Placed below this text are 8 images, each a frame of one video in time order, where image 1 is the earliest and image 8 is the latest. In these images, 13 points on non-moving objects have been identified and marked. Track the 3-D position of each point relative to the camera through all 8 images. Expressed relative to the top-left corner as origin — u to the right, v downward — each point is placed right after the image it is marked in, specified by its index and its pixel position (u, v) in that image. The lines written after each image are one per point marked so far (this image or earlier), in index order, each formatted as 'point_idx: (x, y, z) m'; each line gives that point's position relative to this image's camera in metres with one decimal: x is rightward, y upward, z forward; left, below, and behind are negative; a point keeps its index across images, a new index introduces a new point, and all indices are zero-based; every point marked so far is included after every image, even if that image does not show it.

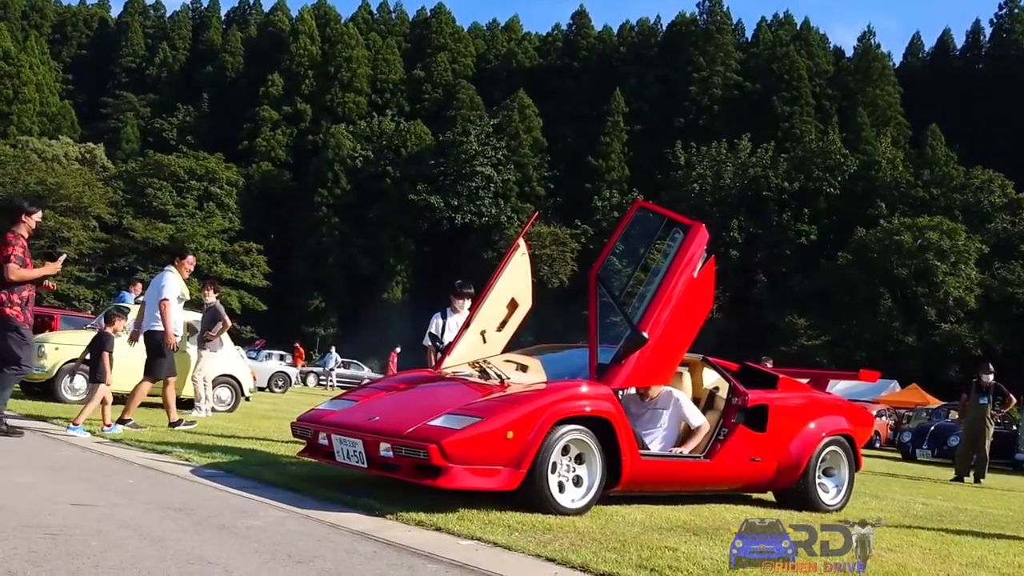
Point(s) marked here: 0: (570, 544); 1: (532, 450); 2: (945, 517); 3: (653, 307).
0: (+0.3, -1.4, +5.3) m
1: (+0.1, -1.0, +6.0) m
2: (+4.1, -2.1, +9.0) m
3: (+1.0, -0.1, +6.7) m
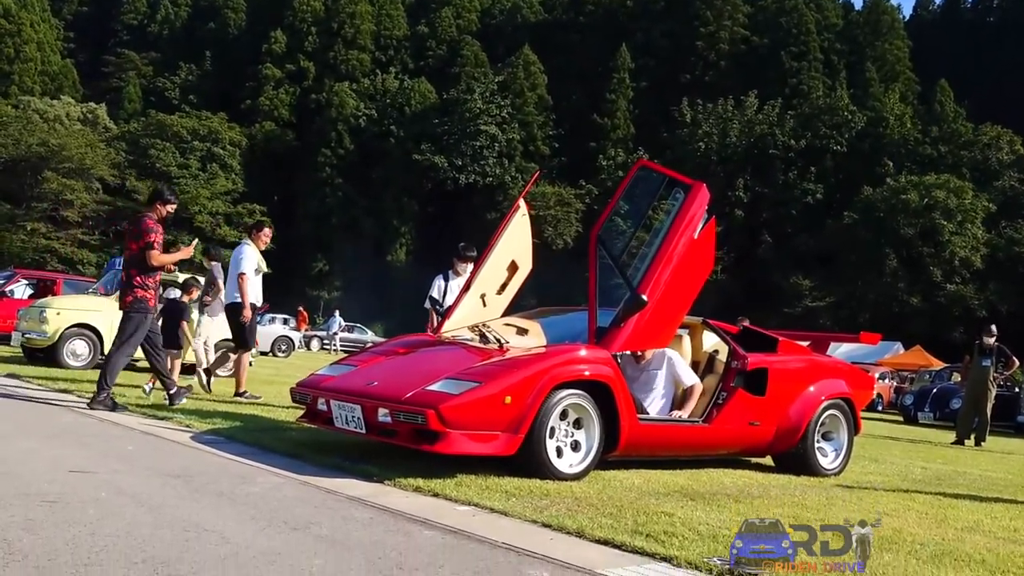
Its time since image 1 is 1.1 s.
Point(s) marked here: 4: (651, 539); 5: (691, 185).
0: (+0.3, -1.2, +5.3) m
1: (+0.1, -0.8, +6.0) m
2: (+4.1, -1.8, +9.0) m
3: (+1.0, +0.1, +6.7) m
4: (+0.7, -1.2, +4.7) m
5: (+1.3, +0.7, +6.9) m
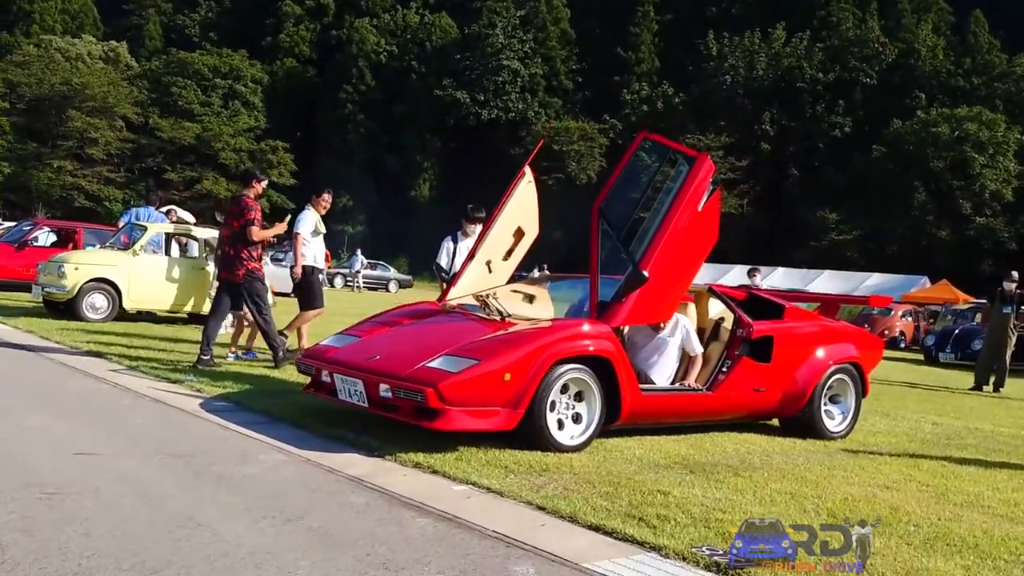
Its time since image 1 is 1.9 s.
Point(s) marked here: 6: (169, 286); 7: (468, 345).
0: (+0.3, -1.1, +5.4) m
1: (+0.1, -0.6, +6.1) m
2: (+4.1, -1.4, +9.0) m
3: (+1.0, +0.3, +6.7) m
4: (+0.7, -1.2, +4.7) m
5: (+1.3, +1.0, +6.8) m
6: (-4.9, 0.0, +13.7) m
7: (-0.3, -0.4, +6.2) m
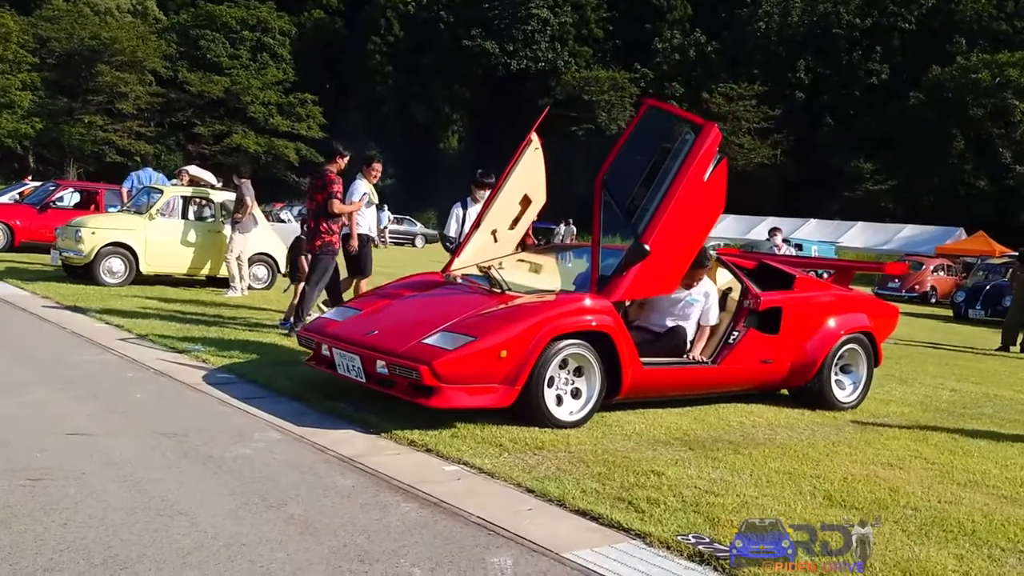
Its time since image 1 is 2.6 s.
0: (+0.2, -1.0, +5.3) m
1: (+0.1, -0.5, +6.0) m
2: (+4.2, -1.1, +8.9) m
3: (+1.0, +0.5, +6.5) m
4: (+0.6, -1.1, +4.7) m
5: (+1.3, +1.1, +6.7) m
6: (-4.7, +0.5, +13.8) m
7: (-0.3, -0.2, +6.2) m
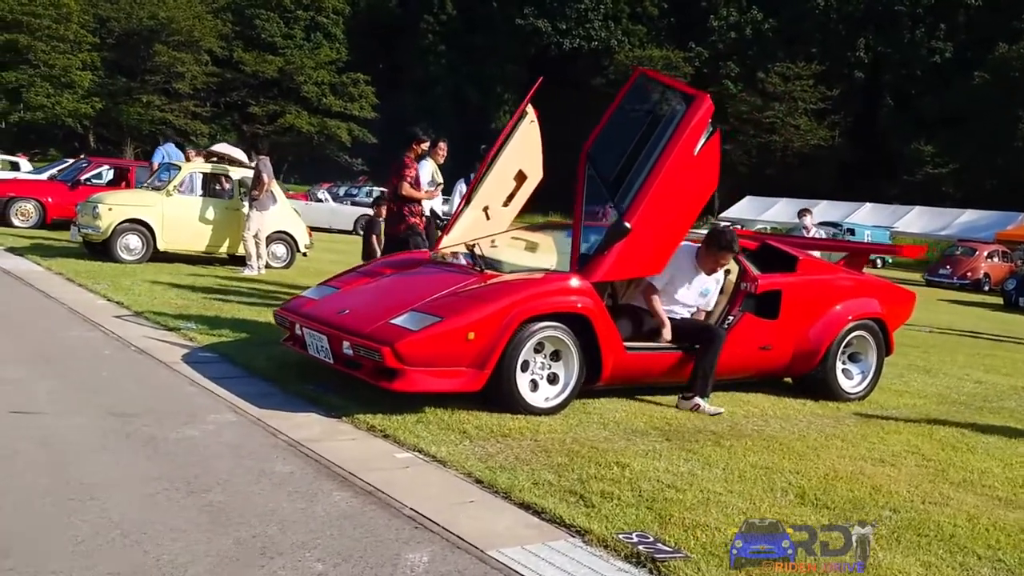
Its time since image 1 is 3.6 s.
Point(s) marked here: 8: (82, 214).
0: (0.0, -0.9, +5.1) m
1: (-0.1, -0.4, +5.7) m
2: (+4.2, -1.0, +8.4) m
3: (+0.8, +0.6, +6.2) m
4: (+0.3, -1.0, +4.4) m
5: (+1.2, +1.3, +6.3) m
6: (-4.4, +0.9, +13.8) m
7: (-0.5, -0.1, +5.9) m
8: (-6.0, +1.0, +13.4) m
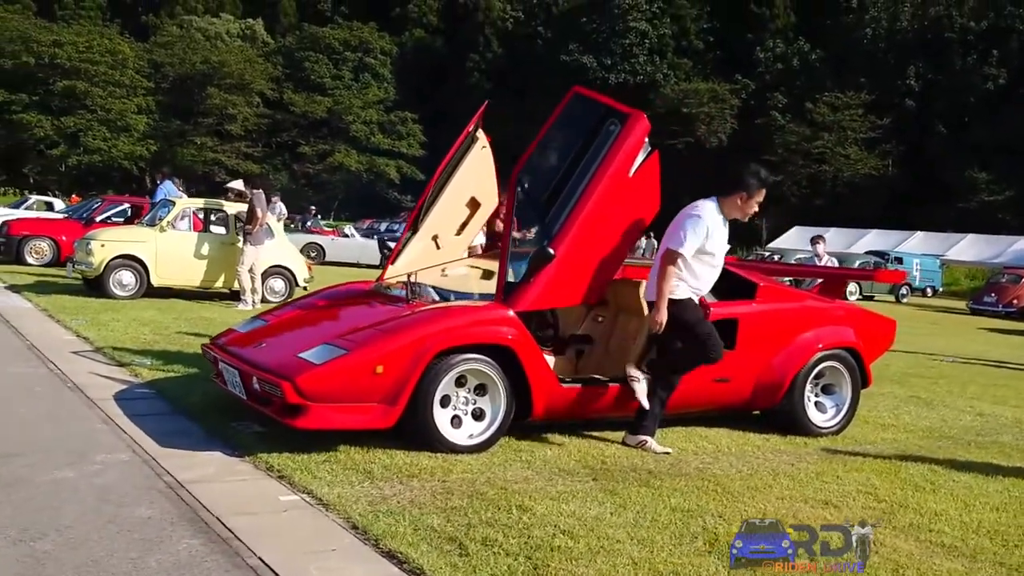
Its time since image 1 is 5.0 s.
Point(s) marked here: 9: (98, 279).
0: (-0.5, -1.0, +4.7) m
1: (-0.6, -0.5, +5.4) m
2: (+3.8, -1.2, +7.8) m
3: (+0.4, +0.4, +5.9) m
4: (-0.2, -1.1, +4.0) m
5: (+0.7, +1.1, +6.0) m
6: (-4.5, +0.4, +13.7) m
7: (-0.9, -0.3, +5.6) m
8: (-6.1, +0.5, +13.5) m
9: (-5.7, +0.1, +13.2) m
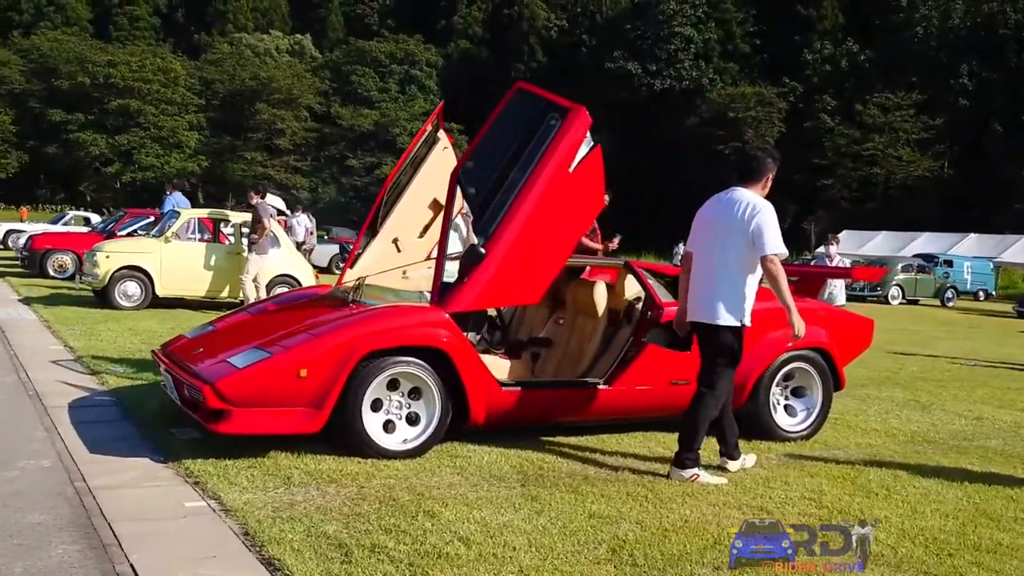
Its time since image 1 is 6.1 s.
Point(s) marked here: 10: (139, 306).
0: (-0.9, -1.0, +4.6) m
1: (-1.0, -0.5, +5.3) m
2: (+3.6, -1.2, +7.5) m
3: (0.0, +0.4, +5.7) m
4: (-0.7, -1.1, +3.9) m
5: (+0.3, +1.1, +5.8) m
6: (-4.4, +0.2, +13.8) m
7: (-1.3, -0.3, +5.6) m
8: (-6.1, +0.4, +13.6) m
9: (-5.7, 0.0, +13.4) m
10: (-5.3, -0.3, +13.6) m
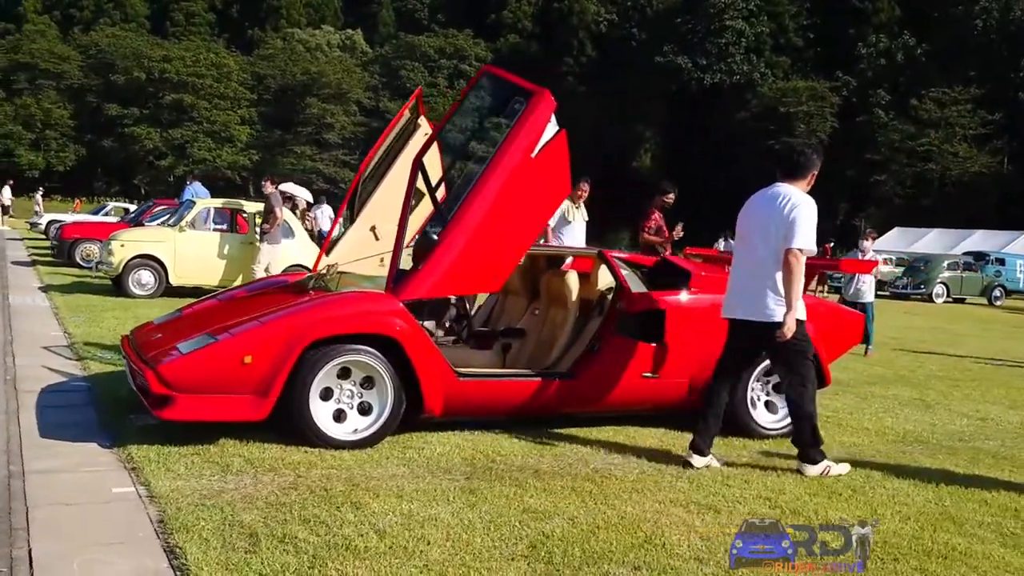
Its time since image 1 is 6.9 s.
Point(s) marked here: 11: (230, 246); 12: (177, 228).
0: (-1.2, -1.0, +4.5) m
1: (-1.2, -0.5, +5.2) m
2: (+3.4, -1.1, +7.2) m
3: (-0.3, +0.5, +5.6) m
4: (-1.0, -1.0, +3.8) m
5: (+0.1, +1.2, +5.7) m
6: (-4.3, +0.4, +13.9) m
7: (-1.6, -0.2, +5.5) m
8: (-5.9, +0.5, +13.8) m
9: (-5.5, +0.1, +13.5) m
10: (-5.1, -0.1, +13.7) m
11: (-4.1, +0.6, +13.9) m
12: (-4.8, +0.9, +13.8) m
